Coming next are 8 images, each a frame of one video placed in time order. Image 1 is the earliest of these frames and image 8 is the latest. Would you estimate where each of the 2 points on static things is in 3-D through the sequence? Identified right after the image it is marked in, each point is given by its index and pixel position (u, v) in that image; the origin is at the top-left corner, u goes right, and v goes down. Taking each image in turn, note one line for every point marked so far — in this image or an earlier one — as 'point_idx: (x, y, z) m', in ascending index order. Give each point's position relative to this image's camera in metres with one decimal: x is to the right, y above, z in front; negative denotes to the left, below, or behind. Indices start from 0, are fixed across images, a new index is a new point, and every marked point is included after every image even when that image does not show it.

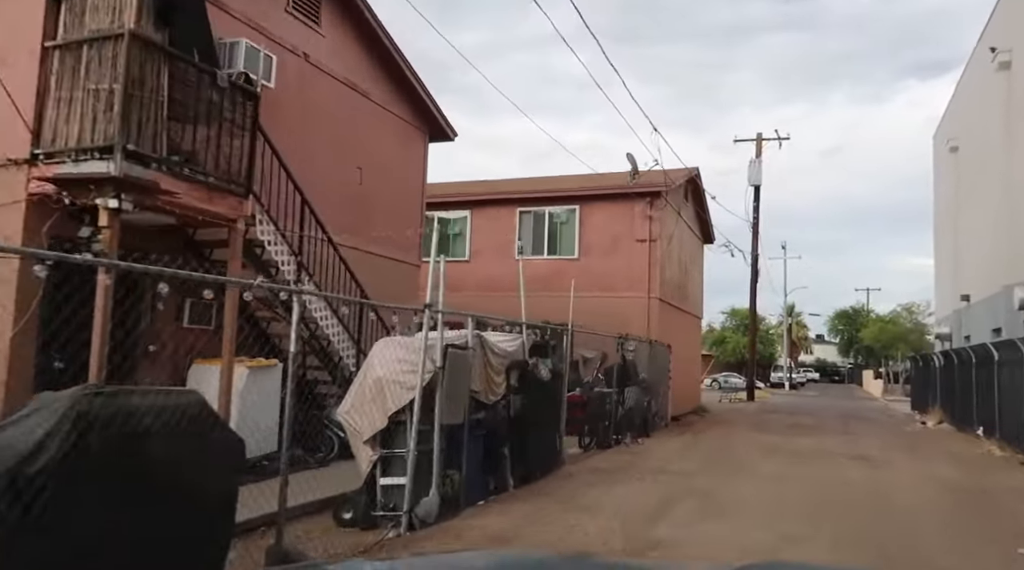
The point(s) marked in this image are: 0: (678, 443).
0: (+3.2, -3.0, +15.2) m
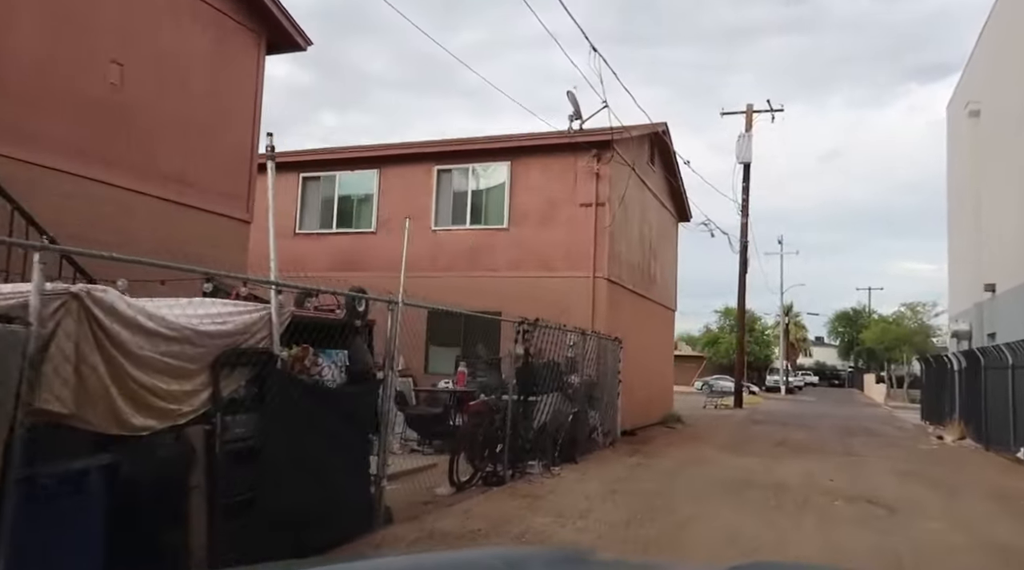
0: (+1.4, -2.6, +11.0) m
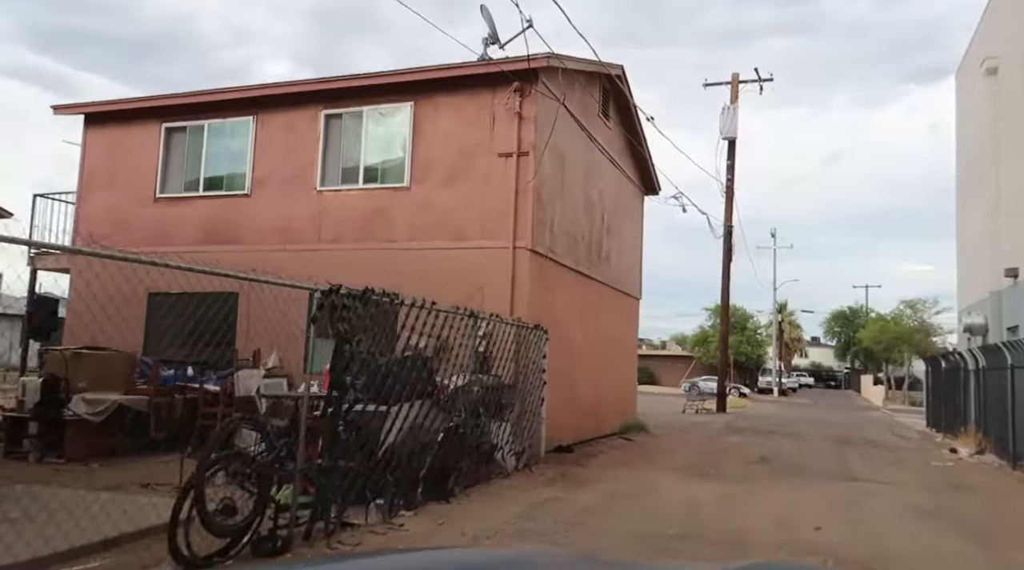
0: (-0.1, -2.2, +7.6) m
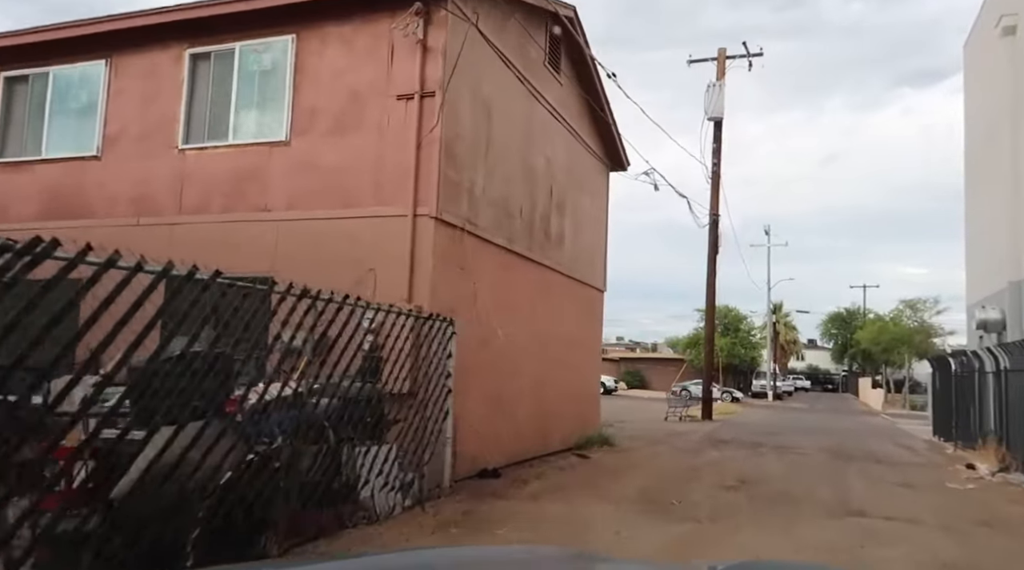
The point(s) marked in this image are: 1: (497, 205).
0: (-1.2, -1.9, +4.9) m
1: (-0.2, +1.1, +10.8) m
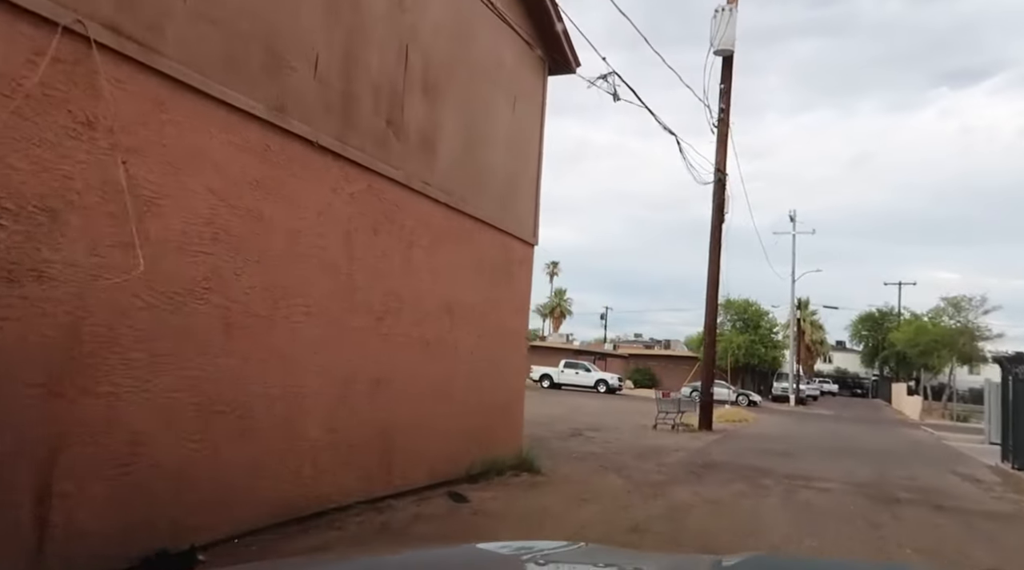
0: (-3.2, -1.2, -0.3) m
1: (-2.0, +1.8, +5.6) m
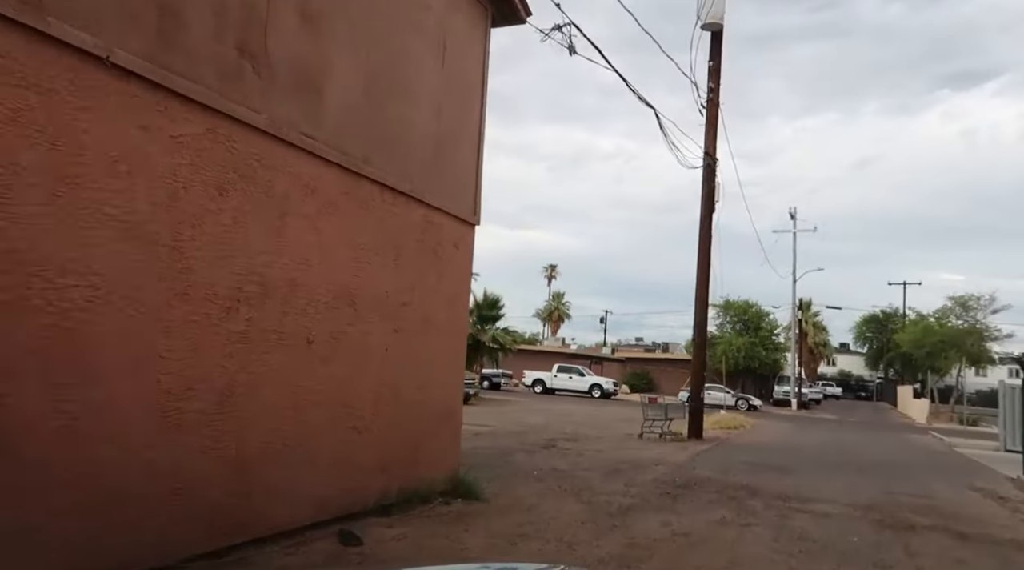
0: (-4.0, -1.0, -2.1) m
1: (-2.8, +1.9, +3.8) m
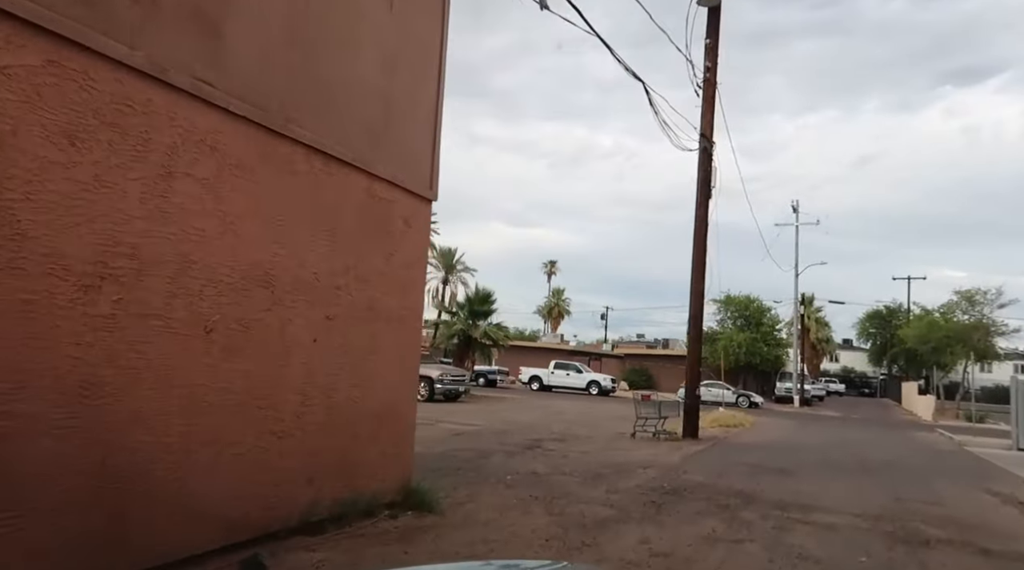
0: (-4.5, -0.9, -3.2) m
1: (-3.2, +2.1, +2.7) m
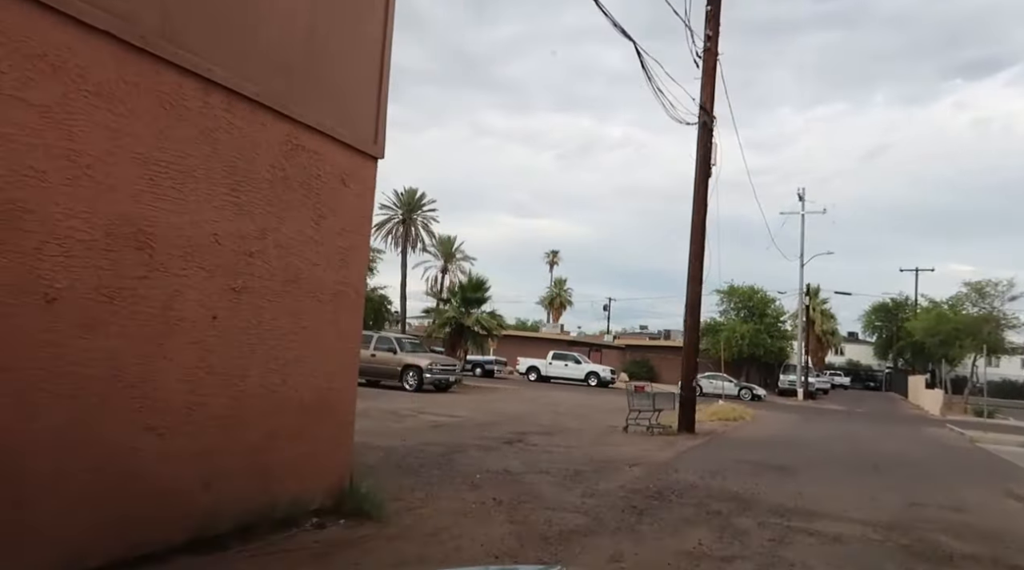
0: (-4.9, -0.7, -4.3) m
1: (-3.6, +2.3, +1.5) m
